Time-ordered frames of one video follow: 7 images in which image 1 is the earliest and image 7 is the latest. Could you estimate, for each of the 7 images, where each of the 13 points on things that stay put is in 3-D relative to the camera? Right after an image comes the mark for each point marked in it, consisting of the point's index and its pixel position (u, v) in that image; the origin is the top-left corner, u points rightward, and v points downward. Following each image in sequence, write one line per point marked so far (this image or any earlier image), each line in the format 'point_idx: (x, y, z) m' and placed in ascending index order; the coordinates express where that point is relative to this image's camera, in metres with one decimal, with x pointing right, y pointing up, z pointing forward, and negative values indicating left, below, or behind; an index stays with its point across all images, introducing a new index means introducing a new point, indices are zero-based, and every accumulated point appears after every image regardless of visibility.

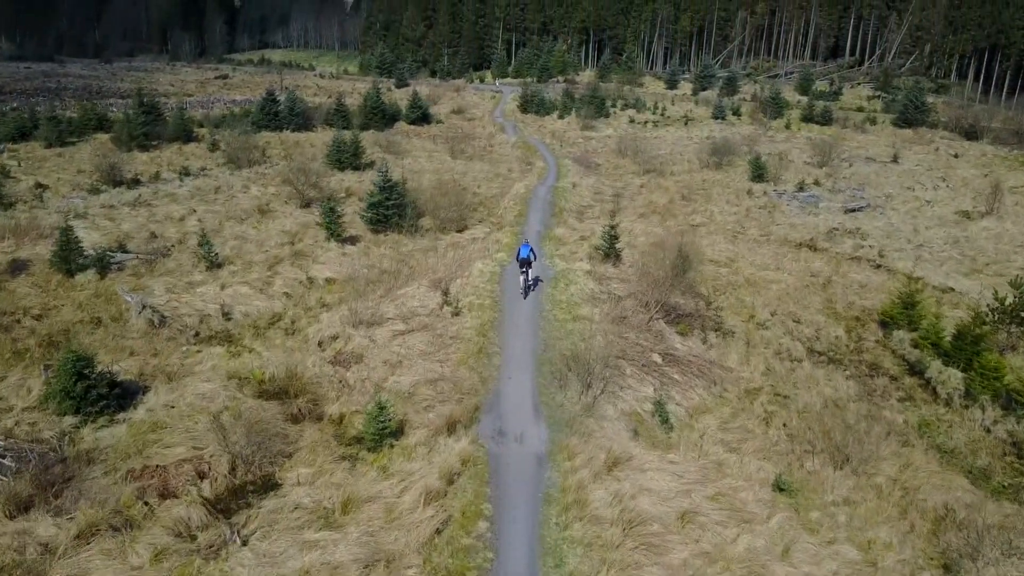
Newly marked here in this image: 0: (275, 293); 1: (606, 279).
0: (-5.2, -0.1, +17.6) m
1: (+1.9, +0.2, +16.5) m
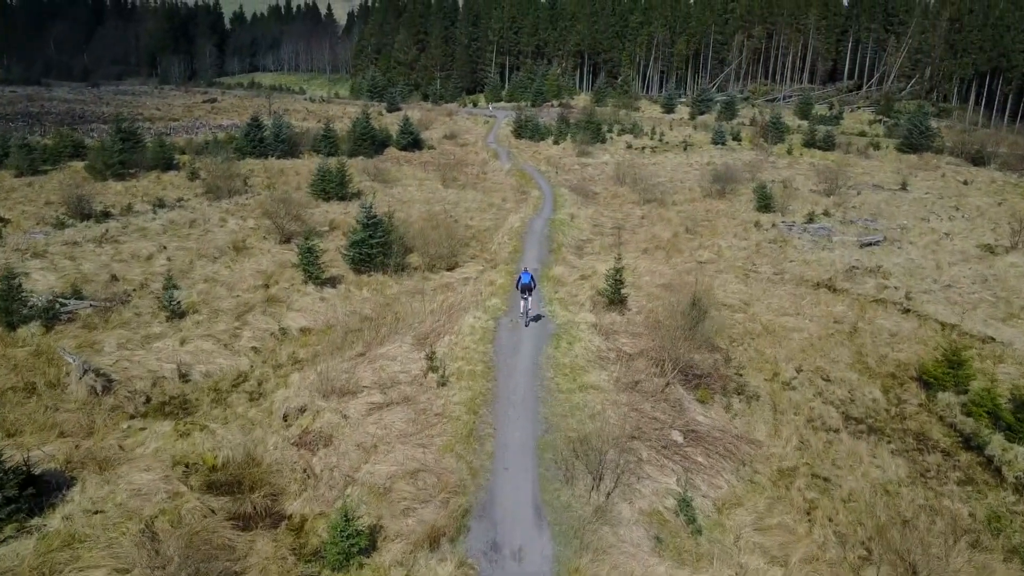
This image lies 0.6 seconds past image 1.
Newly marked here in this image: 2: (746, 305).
0: (-5.3, -1.2, +15.7) m
1: (+1.9, -0.8, +14.7) m
2: (+5.7, -0.4, +19.4) m
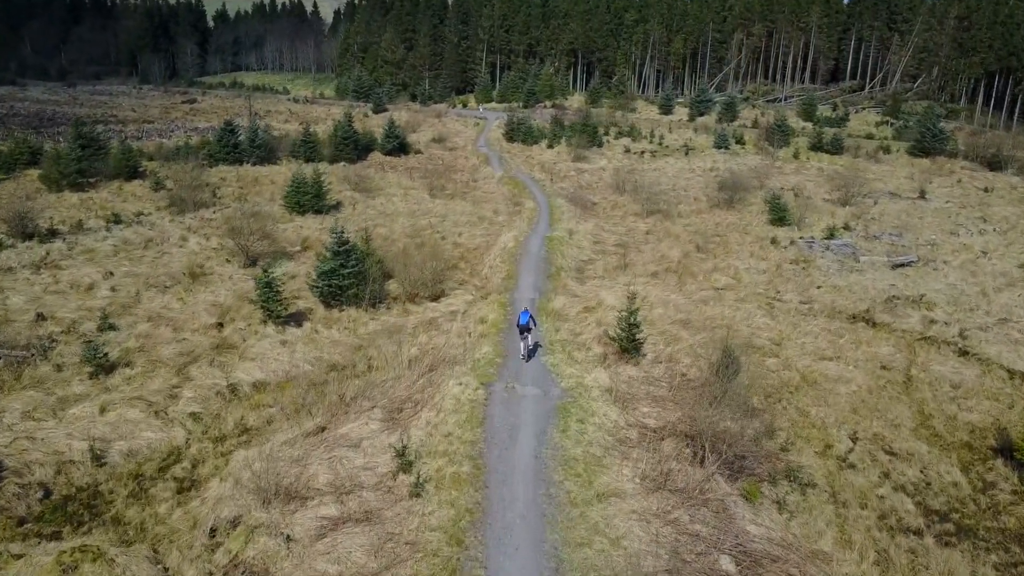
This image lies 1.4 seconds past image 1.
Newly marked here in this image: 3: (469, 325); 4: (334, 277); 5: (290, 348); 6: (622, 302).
0: (-5.4, -2.0, +12.9) m
1: (+1.8, -1.7, +12.0) m
2: (+5.5, -1.2, +16.7) m
3: (-0.9, -0.8, +17.3) m
4: (-4.0, +0.2, +18.1) m
5: (-4.4, -1.2, +15.9) m
6: (+2.7, -0.4, +19.6) m
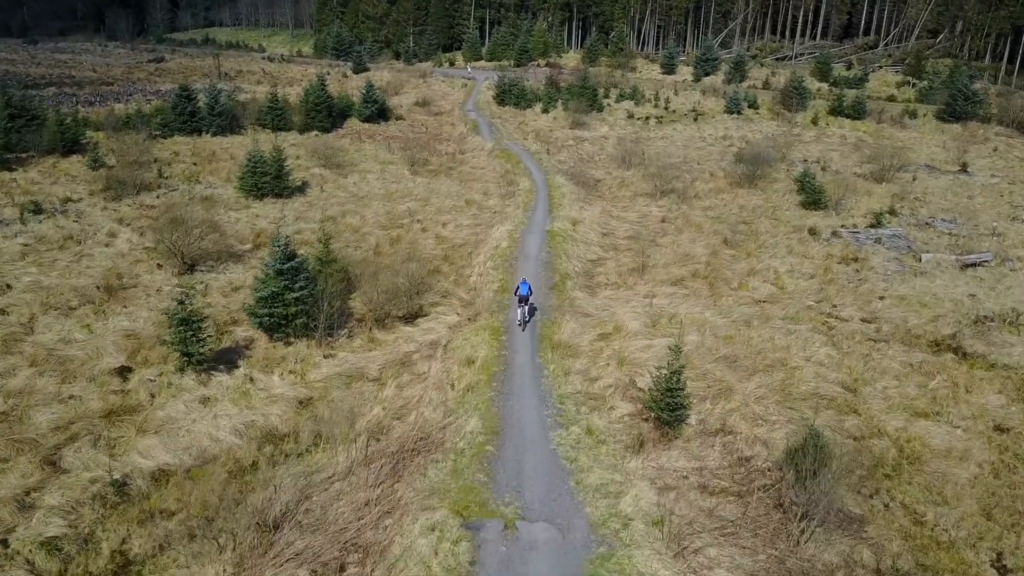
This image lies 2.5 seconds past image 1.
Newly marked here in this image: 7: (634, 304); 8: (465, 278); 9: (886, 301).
0: (-5.4, -2.8, +8.9) m
1: (+1.8, -2.4, +8.1) m
2: (+5.5, -1.8, +12.8) m
3: (-1.0, -1.3, +13.3) m
4: (-4.1, -0.2, +14.0) m
5: (-4.5, -1.8, +11.9) m
6: (+2.6, -0.7, +15.6) m
7: (+2.6, -0.3, +17.0) m
8: (-1.1, +0.2, +18.6) m
9: (+8.1, -0.3, +17.4) m
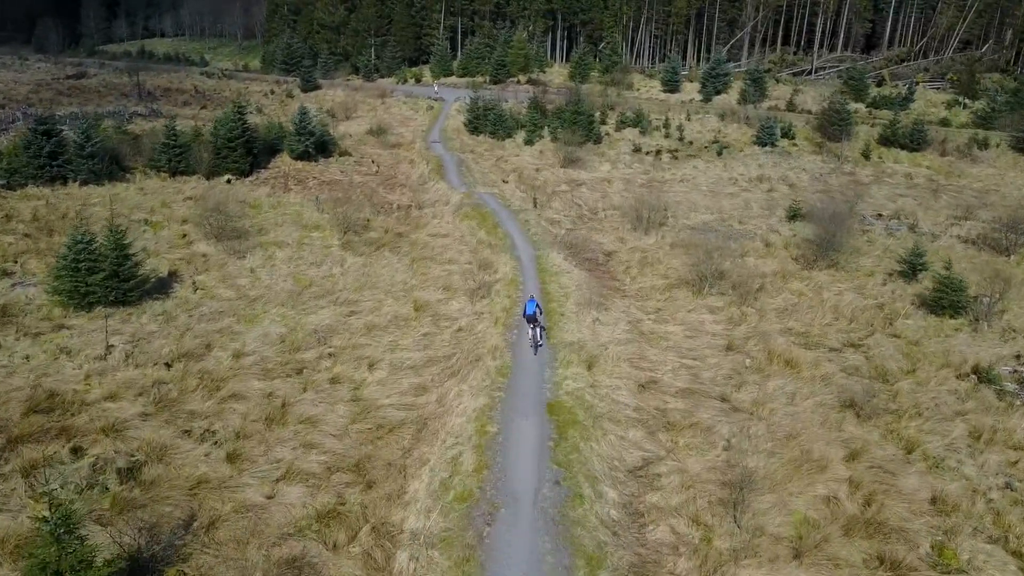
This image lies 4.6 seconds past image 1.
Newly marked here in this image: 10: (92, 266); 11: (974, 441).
0: (-5.4, -5.9, -0.7) m
1: (+1.8, -5.5, -1.4) m
2: (+5.3, -4.8, +3.4) m
3: (-1.1, -4.4, +3.8) m
4: (-4.3, -3.4, +4.4) m
5: (-4.6, -4.9, +2.3) m
6: (+2.3, -3.9, +6.2) m
7: (+2.3, -3.5, +7.6) m
8: (-1.4, -3.0, +9.1) m
9: (+7.8, -3.4, +8.1) m
10: (-8.6, +0.4, +16.5) m
11: (+6.8, -2.2, +11.8) m
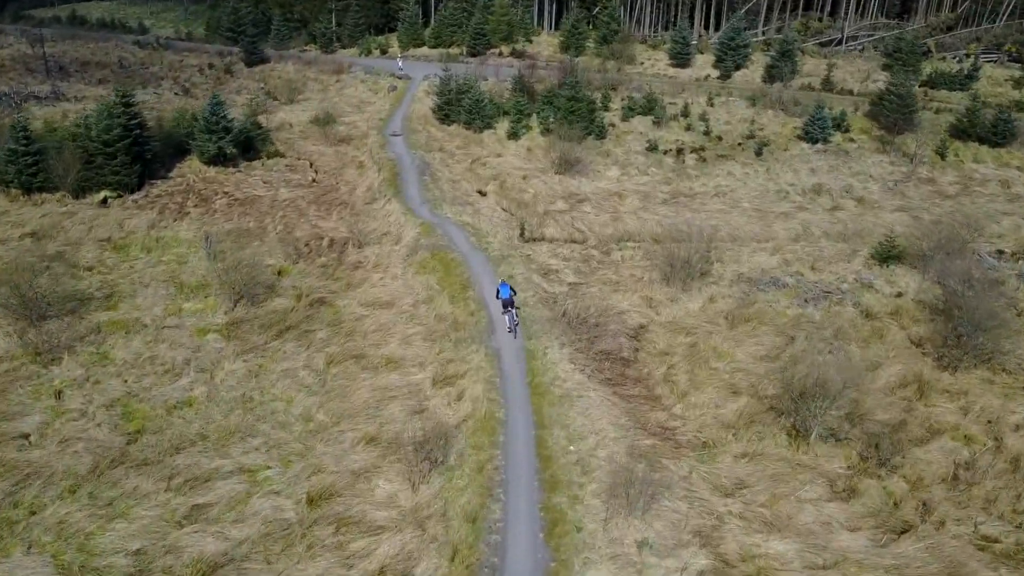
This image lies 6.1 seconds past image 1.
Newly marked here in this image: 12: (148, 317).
0: (-5.4, -8.7, -8.3) m
1: (+1.8, -8.3, -8.8) m
2: (+5.3, -7.4, -3.9) m
3: (-1.2, -7.1, -3.7) m
4: (-4.4, -6.0, -3.2) m
5: (-4.6, -7.7, -5.3) m
6: (+2.2, -6.4, -1.3) m
7: (+2.2, -5.9, +0.1) m
8: (-1.6, -5.4, +1.5) m
9: (+7.7, -5.8, +0.7) m
10: (-8.9, -1.7, +8.6) m
11: (+6.6, -4.5, +4.3) m
12: (-6.7, -0.5, +14.7) m
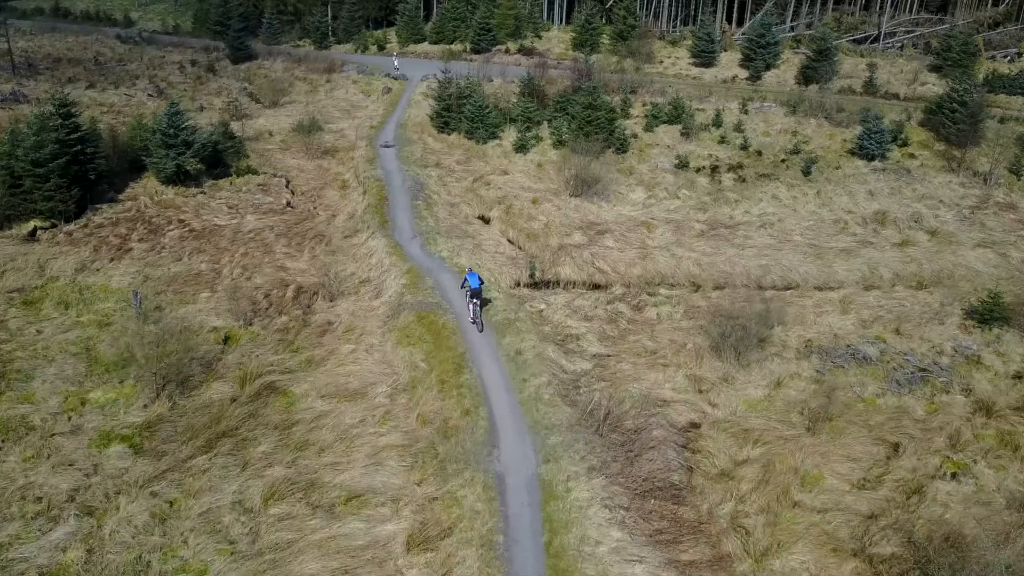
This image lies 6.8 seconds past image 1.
0: (-5.5, -10.2, -11.8) m
1: (+1.7, -9.8, -12.4) m
2: (+5.2, -8.9, -7.6) m
3: (-1.2, -8.5, -7.4) m
4: (-4.4, -7.5, -6.8) m
5: (-4.7, -9.1, -8.9) m
6: (+2.2, -7.8, -4.9) m
7: (+2.2, -7.3, -3.6) m
8: (-1.6, -6.8, -2.1) m
9: (+7.7, -7.2, -3.0) m
10: (-8.8, -3.0, +5.0) m
11: (+6.6, -5.9, +0.6) m
12: (-6.6, -1.7, +11.0) m
